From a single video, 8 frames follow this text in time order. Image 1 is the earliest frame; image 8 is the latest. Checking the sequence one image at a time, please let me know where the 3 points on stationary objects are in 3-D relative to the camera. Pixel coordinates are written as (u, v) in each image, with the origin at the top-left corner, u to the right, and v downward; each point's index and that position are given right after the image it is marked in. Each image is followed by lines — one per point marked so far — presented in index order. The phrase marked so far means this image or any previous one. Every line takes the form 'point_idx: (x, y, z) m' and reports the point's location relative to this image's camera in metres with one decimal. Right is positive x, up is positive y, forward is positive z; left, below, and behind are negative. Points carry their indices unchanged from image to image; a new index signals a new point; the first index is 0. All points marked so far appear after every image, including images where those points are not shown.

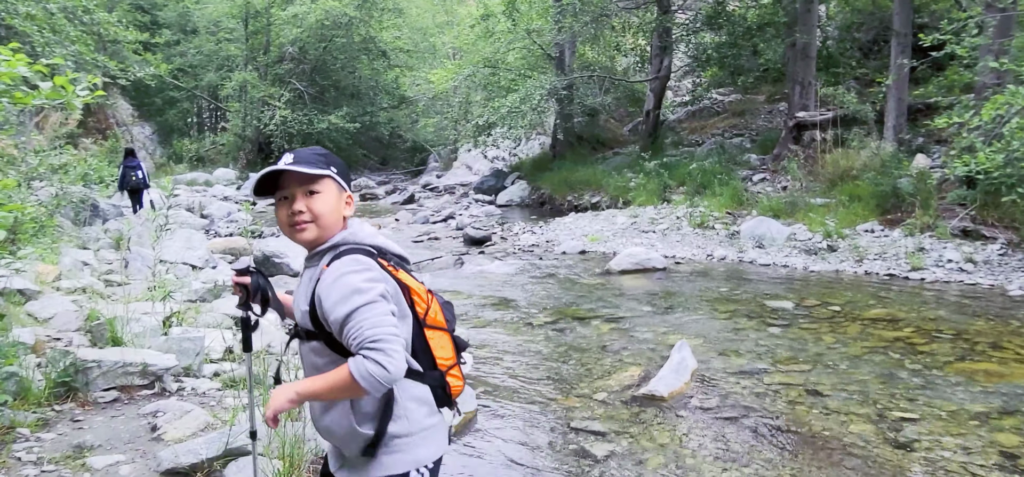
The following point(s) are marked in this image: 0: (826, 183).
0: (+5.3, +0.9, +12.0) m
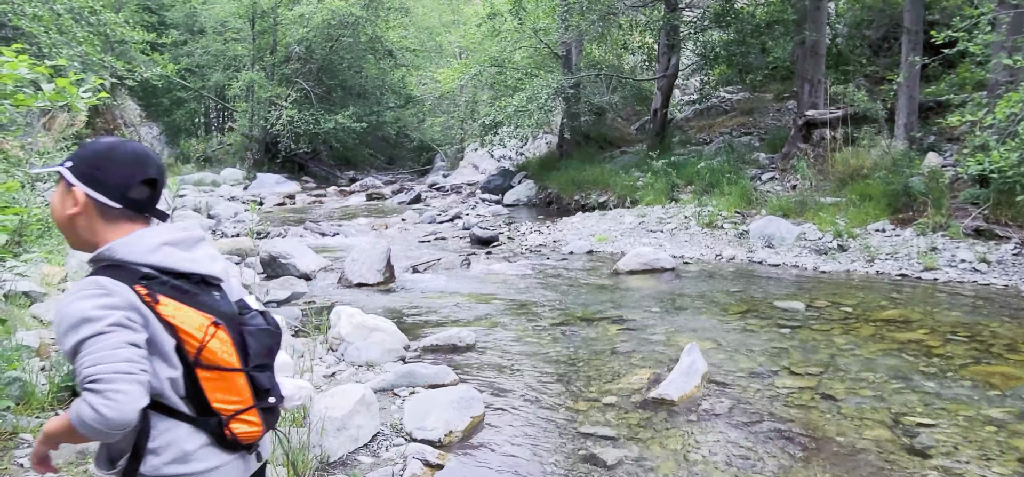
0: (+5.4, +0.9, +11.9) m
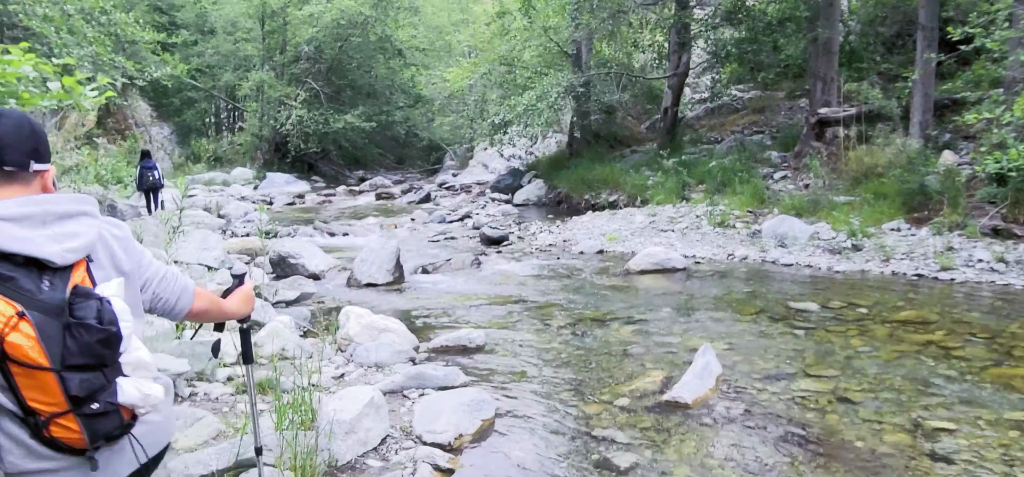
0: (+5.5, +1.0, +11.8) m
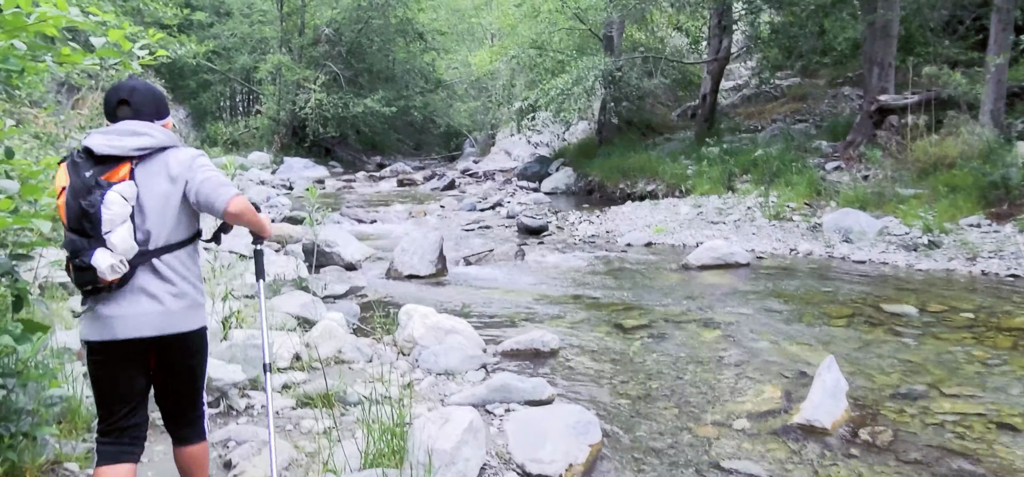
0: (+6.2, +1.0, +11.1) m
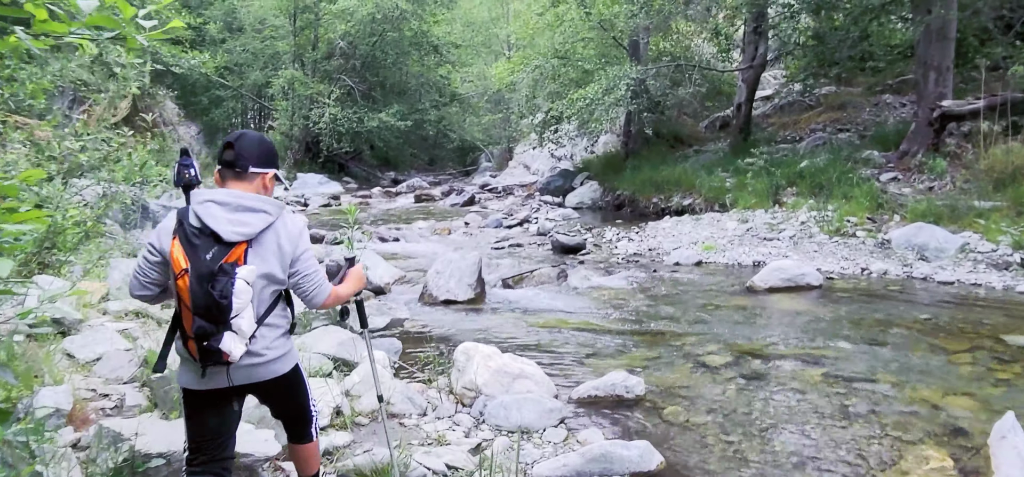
0: (+6.8, +0.8, +10.1) m
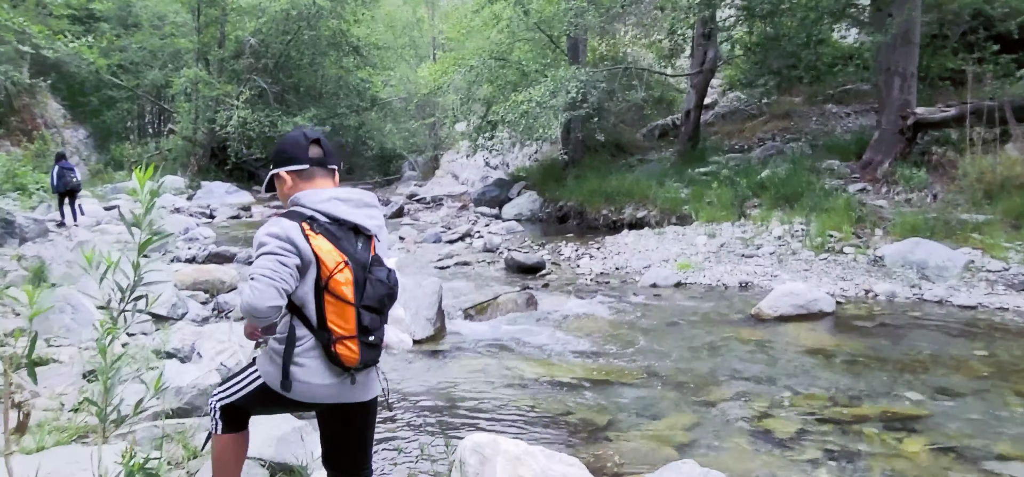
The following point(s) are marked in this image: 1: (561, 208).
0: (+6.2, +0.6, +9.5) m
1: (+1.2, +0.7, +16.5) m
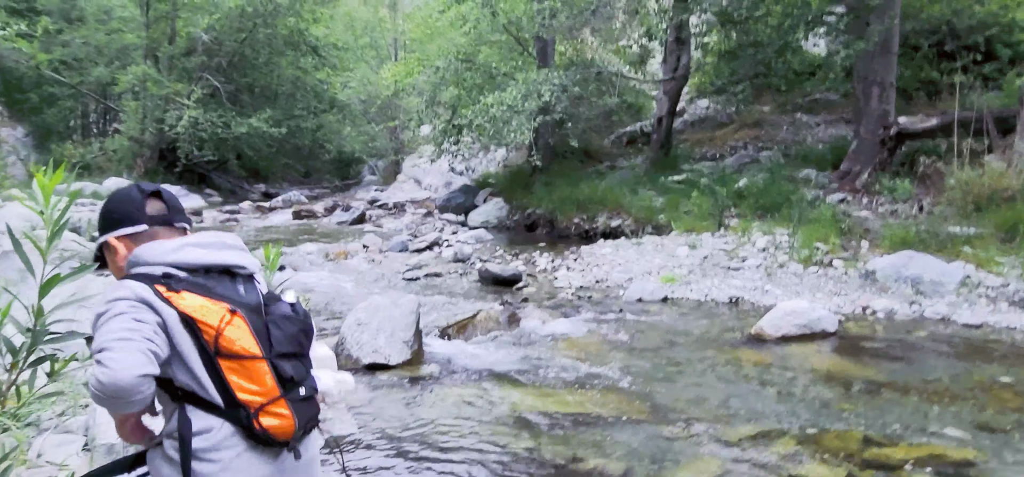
0: (+5.9, +0.4, +9.2) m
1: (+0.5, +0.5, +16.0) m
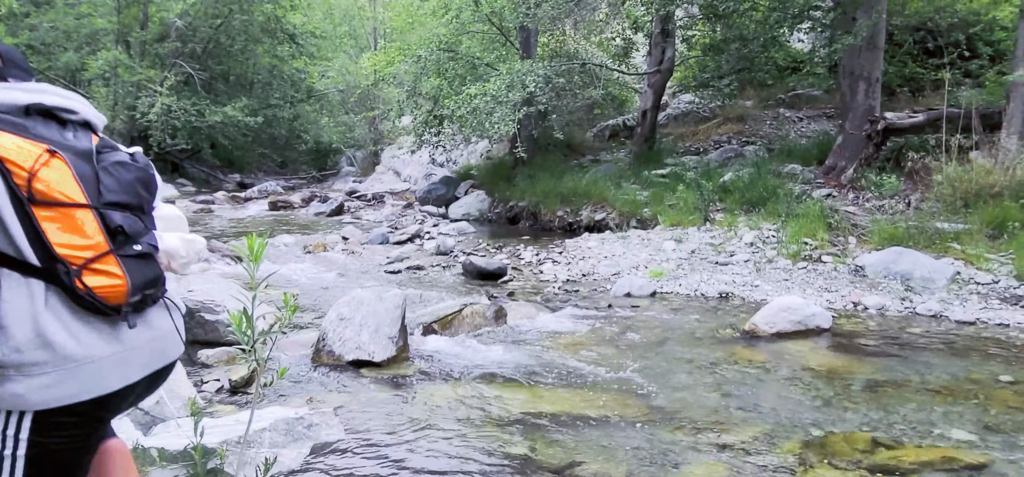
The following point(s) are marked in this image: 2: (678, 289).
0: (+5.7, +0.5, +9.2) m
1: (+0.1, +0.7, +15.8) m
2: (+2.0, -0.6, +8.3) m
